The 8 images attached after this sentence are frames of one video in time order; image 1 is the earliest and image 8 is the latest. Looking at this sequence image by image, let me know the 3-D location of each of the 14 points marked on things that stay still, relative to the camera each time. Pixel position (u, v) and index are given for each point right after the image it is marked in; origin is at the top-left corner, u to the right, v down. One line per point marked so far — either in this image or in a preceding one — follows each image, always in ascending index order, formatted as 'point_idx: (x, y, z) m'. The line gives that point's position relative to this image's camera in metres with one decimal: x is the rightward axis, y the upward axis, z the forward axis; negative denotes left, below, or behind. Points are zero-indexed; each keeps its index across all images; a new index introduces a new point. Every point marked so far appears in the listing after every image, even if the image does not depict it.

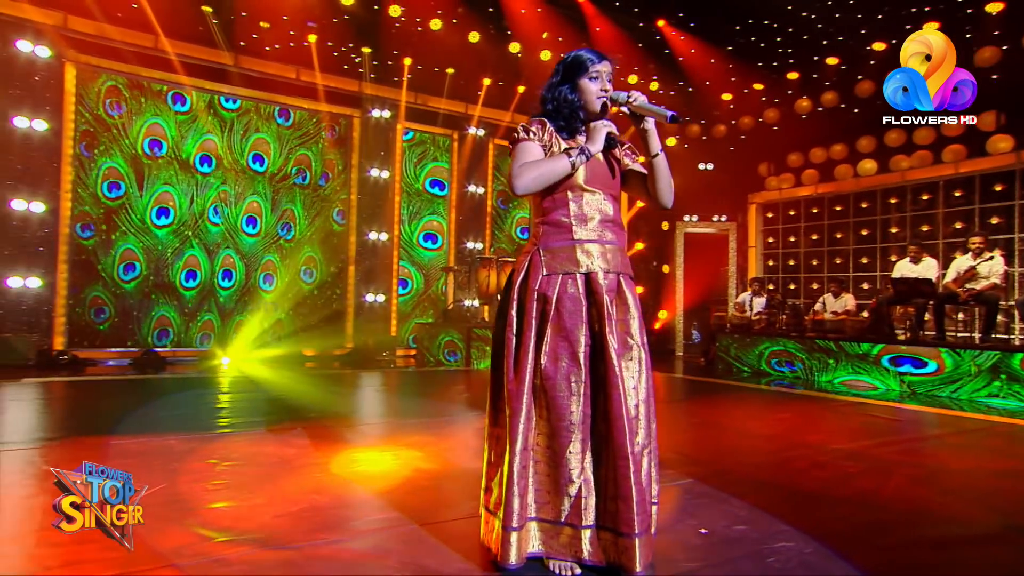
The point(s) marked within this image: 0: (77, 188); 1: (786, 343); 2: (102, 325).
0: (-4.5, +1.0, +6.0) m
1: (+3.0, -0.6, +6.4) m
2: (-4.3, -0.4, +6.1) m
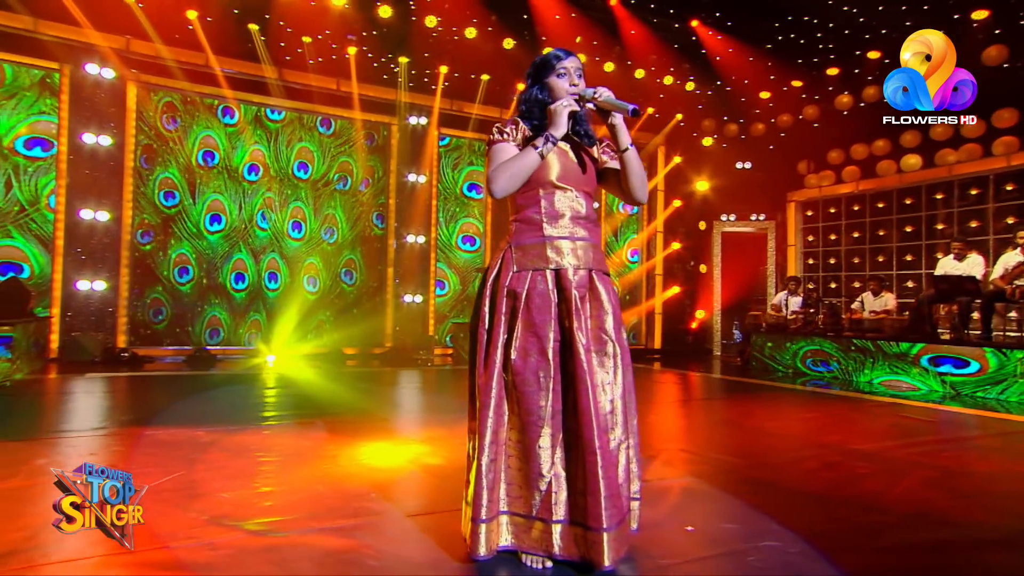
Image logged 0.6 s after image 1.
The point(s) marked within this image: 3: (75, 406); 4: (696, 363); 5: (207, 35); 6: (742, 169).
0: (-4.2, +1.0, +6.5) m
1: (+3.4, -0.6, +6.3) m
2: (-4.0, -0.4, +6.6) m
3: (-3.1, -0.9, +4.2) m
4: (+2.6, -1.0, +8.2) m
5: (-3.4, +2.8, +6.4) m
6: (+3.5, +1.8, +9.1) m
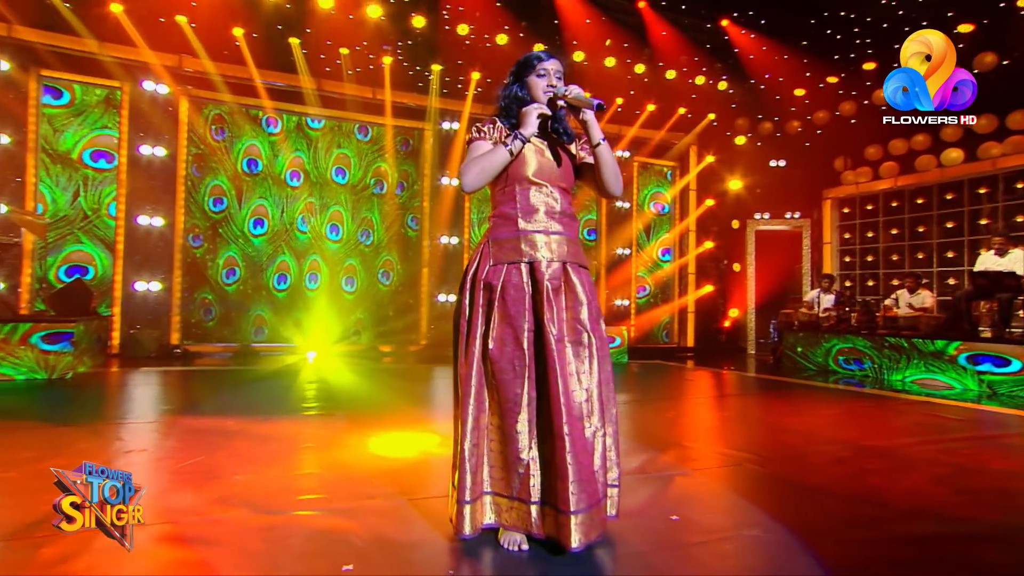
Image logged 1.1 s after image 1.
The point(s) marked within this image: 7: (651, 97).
0: (-3.9, +1.0, +6.9) m
1: (+3.6, -0.5, +6.1) m
2: (-3.7, -0.4, +7.0) m
3: (-3.0, -0.9, +4.6) m
4: (+3.0, -1.0, +8.1) m
5: (-3.1, +2.8, +6.8) m
6: (+4.0, +1.9, +8.9) m
7: (+2.0, +2.7, +8.1) m
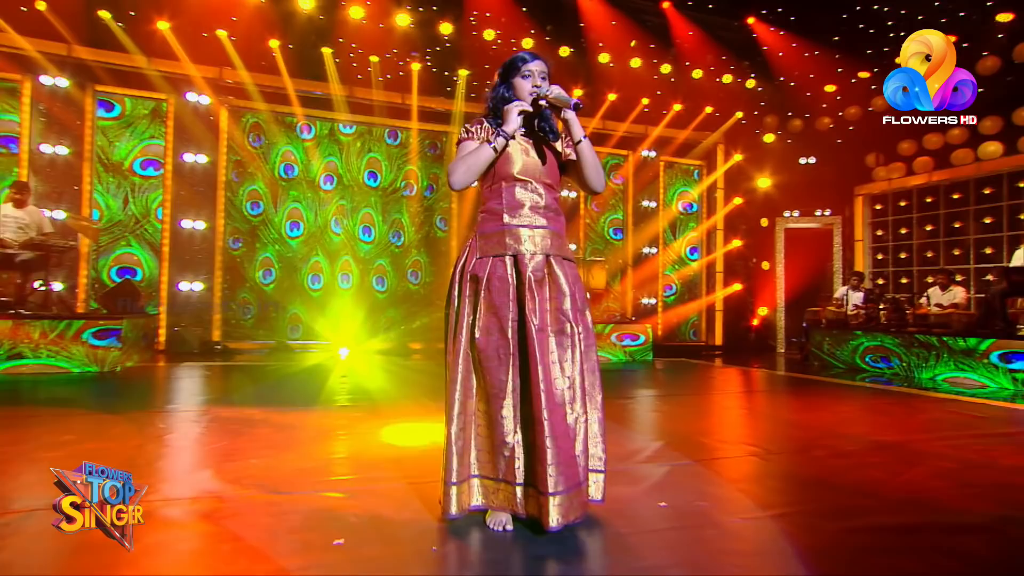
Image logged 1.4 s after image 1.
0: (-3.6, +1.0, +7.3) m
1: (+3.9, -0.5, +6.0) m
2: (-3.4, -0.4, +7.4) m
3: (-2.8, -0.9, +4.9) m
4: (+3.4, -1.0, +8.0) m
5: (-2.8, +2.8, +7.1) m
6: (+4.4, +1.9, +8.8) m
7: (+2.4, +2.7, +8.1) m
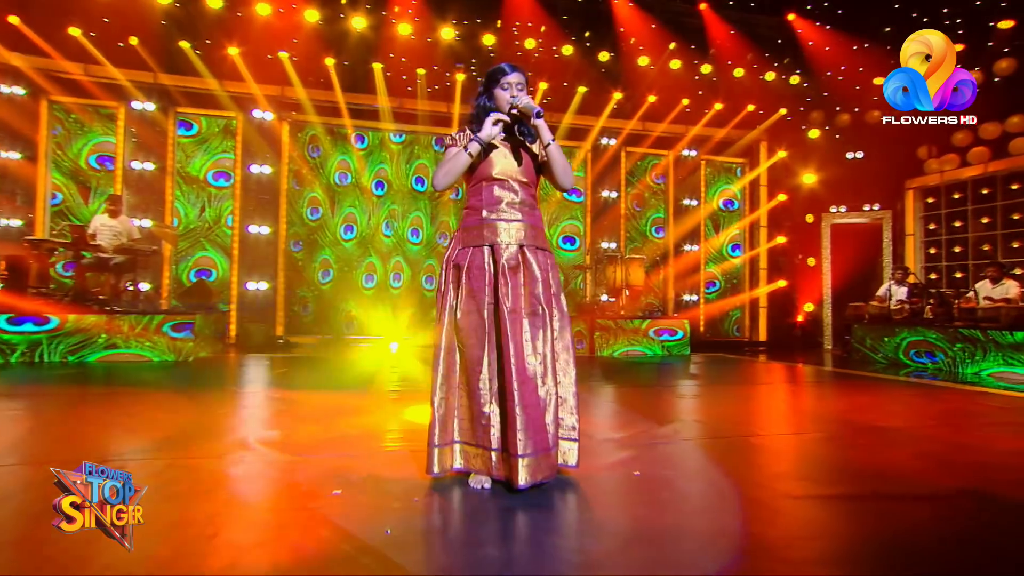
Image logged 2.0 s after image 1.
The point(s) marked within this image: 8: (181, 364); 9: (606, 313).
0: (-3.0, +1.0, +8.0) m
1: (+4.2, -0.5, +5.8) m
2: (-2.8, -0.4, +8.0) m
3: (-2.6, -0.8, +5.5) m
4: (+4.0, -0.9, +7.9) m
5: (-2.3, +2.8, +7.7) m
6: (+5.0, +1.9, +8.5) m
7: (+2.9, +2.7, +8.1) m
8: (-3.3, -0.7, +5.7) m
9: (+1.2, -0.3, +7.2) m
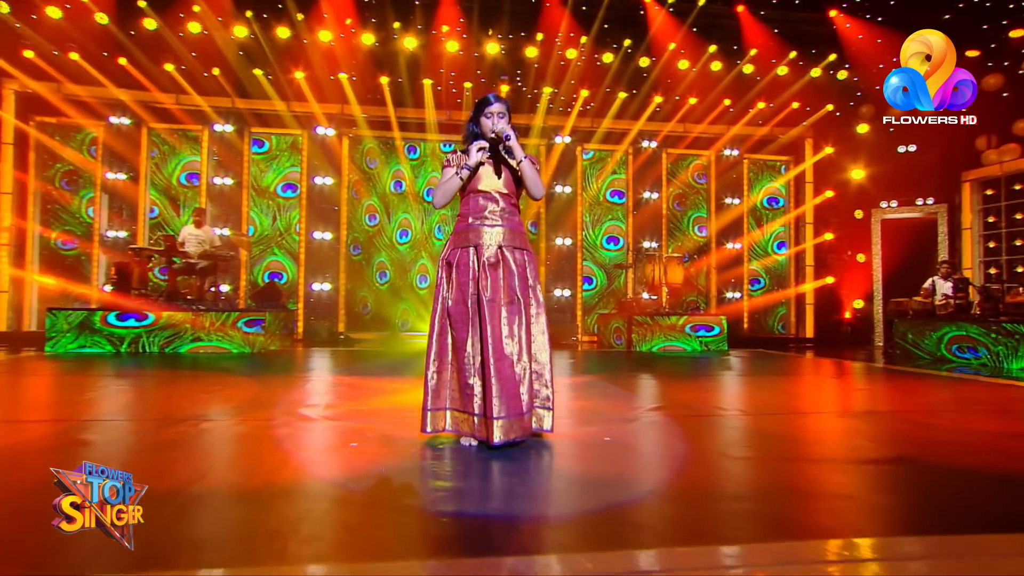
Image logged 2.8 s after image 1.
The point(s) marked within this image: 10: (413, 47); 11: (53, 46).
0: (-2.4, +1.0, +8.7) m
1: (+4.5, -0.4, +5.7) m
2: (-2.2, -0.4, +8.8) m
3: (-2.2, -0.8, +6.2) m
4: (+4.5, -0.9, +7.8) m
5: (-1.7, +2.8, +8.4) m
6: (+5.7, +2.0, +8.3) m
7: (+3.5, +2.8, +8.1) m
8: (-2.9, -0.7, +6.5) m
9: (+1.7, -0.3, +7.4) m
10: (-1.3, +3.1, +7.4) m
11: (-5.7, +3.0, +7.2) m
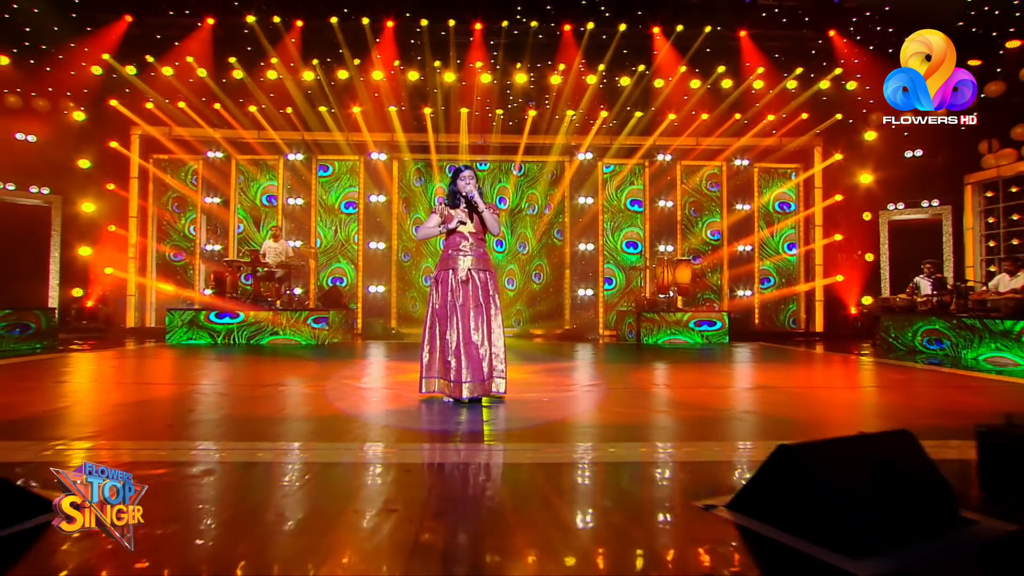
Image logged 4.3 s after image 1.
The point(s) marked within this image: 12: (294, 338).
0: (-1.9, +1.0, +10.1) m
1: (+4.7, -0.4, +6.4) m
2: (-1.7, -0.4, +10.1) m
3: (-2.0, -0.9, +7.6) m
4: (+4.9, -0.9, +8.5) m
5: (-1.3, +2.8, +9.7) m
6: (+6.1, +2.0, +8.8) m
7: (+3.9, +2.8, +8.9) m
8: (-2.6, -0.8, +8.0) m
9: (+2.0, -0.3, +8.4) m
10: (-1.0, +3.0, +8.6) m
11: (-5.3, +2.9, +8.9) m
12: (-3.0, -0.7, +8.0) m
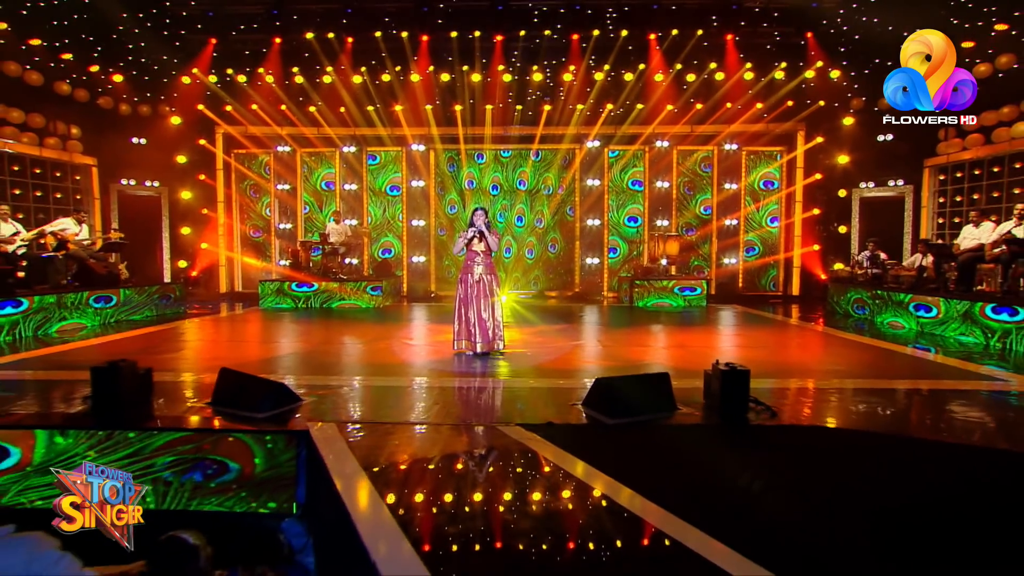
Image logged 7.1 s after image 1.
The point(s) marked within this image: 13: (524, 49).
0: (-1.5, +1.6, +12.0) m
1: (+4.8, -0.1, +7.9) m
2: (-1.3, +0.2, +12.1) m
3: (-1.8, -0.4, +9.6) m
4: (+5.2, -0.4, +10.0) m
5: (-0.9, +3.4, +11.3) m
6: (+6.3, +2.5, +10.1) m
7: (+4.1, +3.3, +10.2) m
8: (-2.4, -0.3, +10.0) m
9: (+2.3, +0.2, +10.1) m
10: (-0.7, +3.5, +10.2) m
11: (-5.0, +3.4, +10.8) m
12: (-2.7, -0.2, +10.1) m
13: (+0.1, +3.8, +9.4) m
